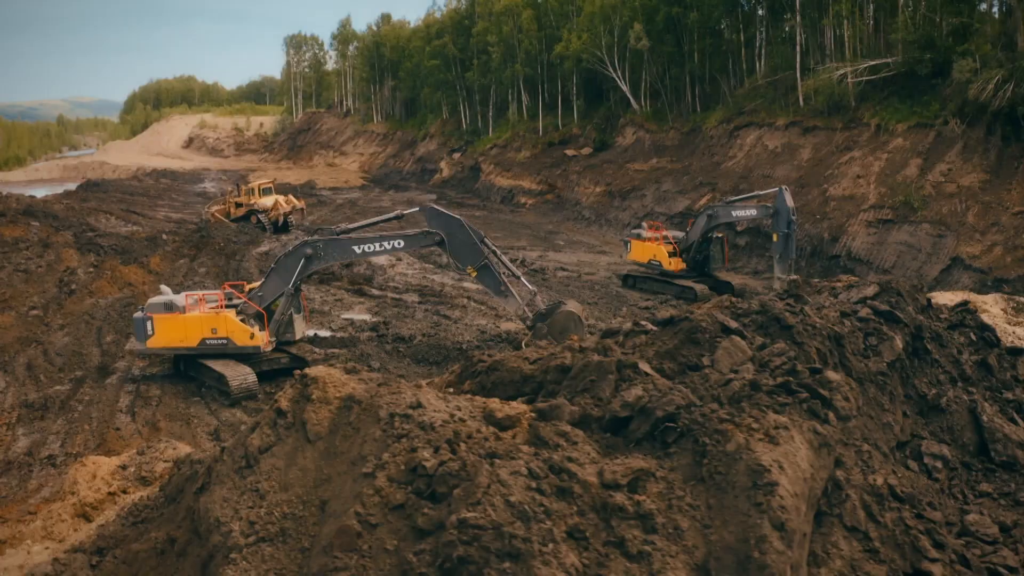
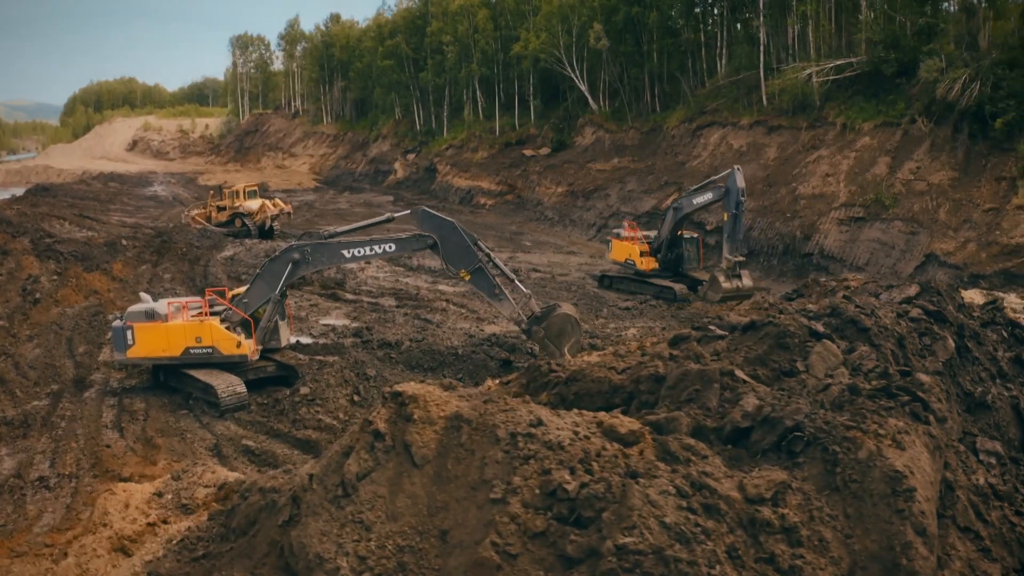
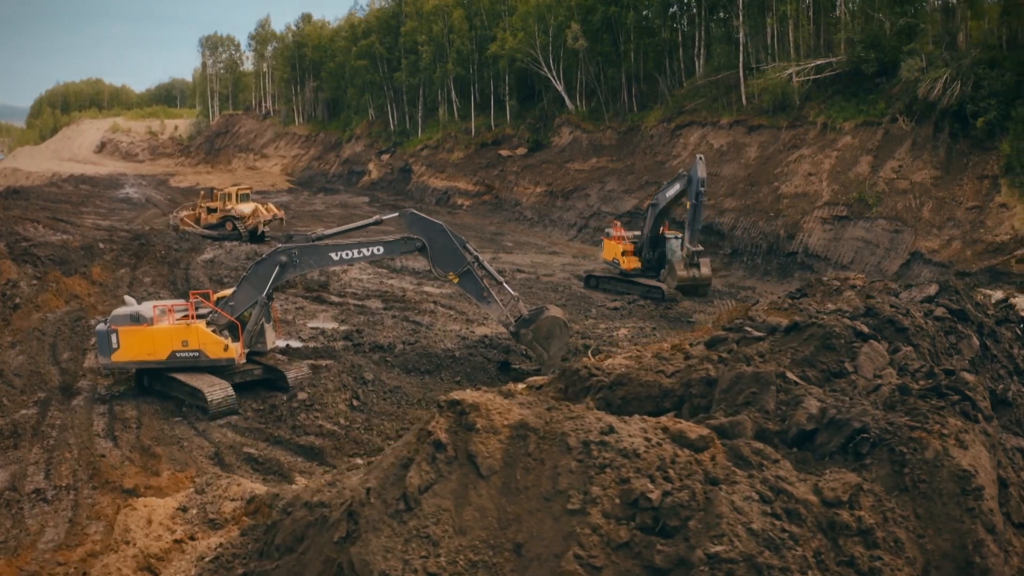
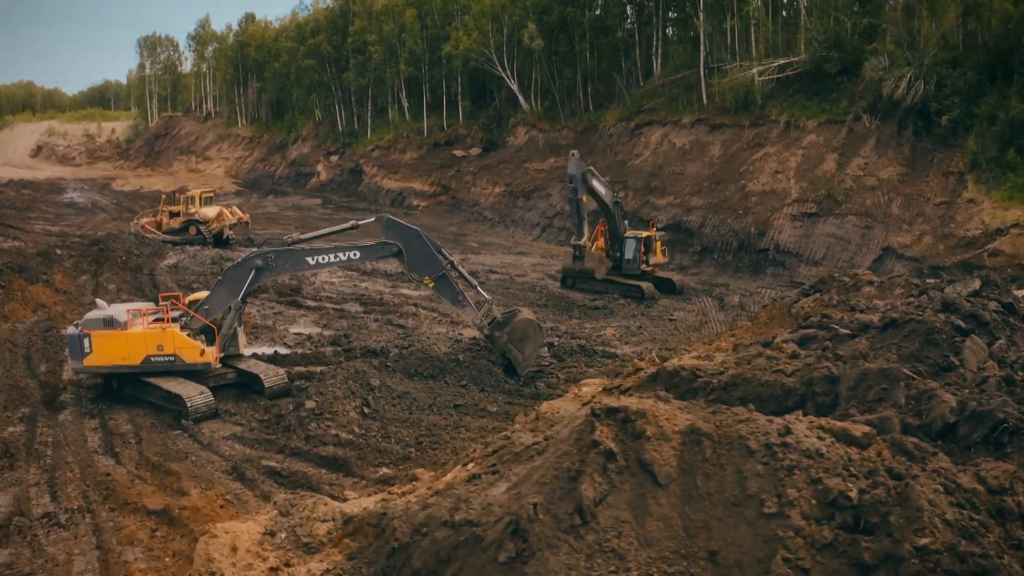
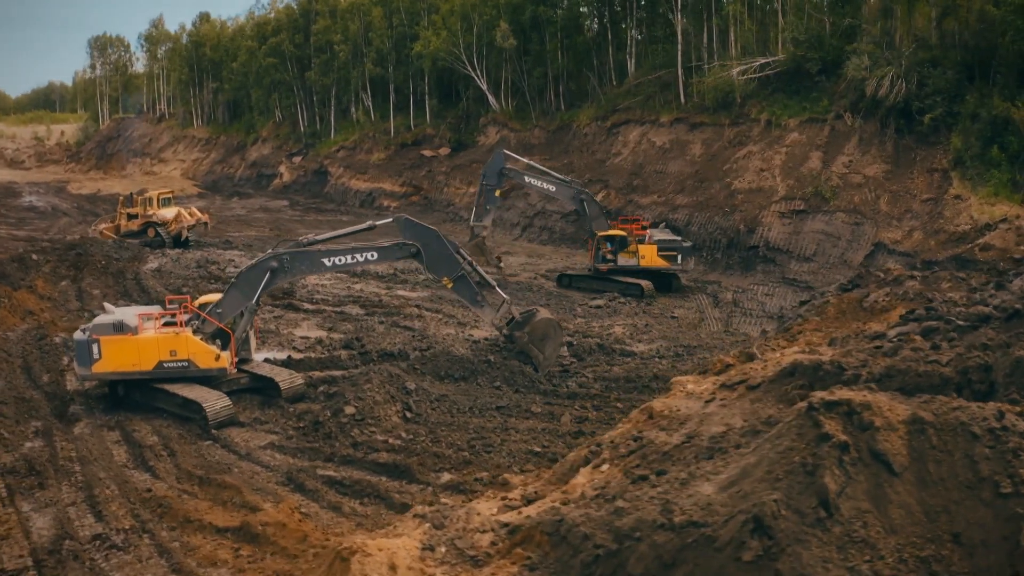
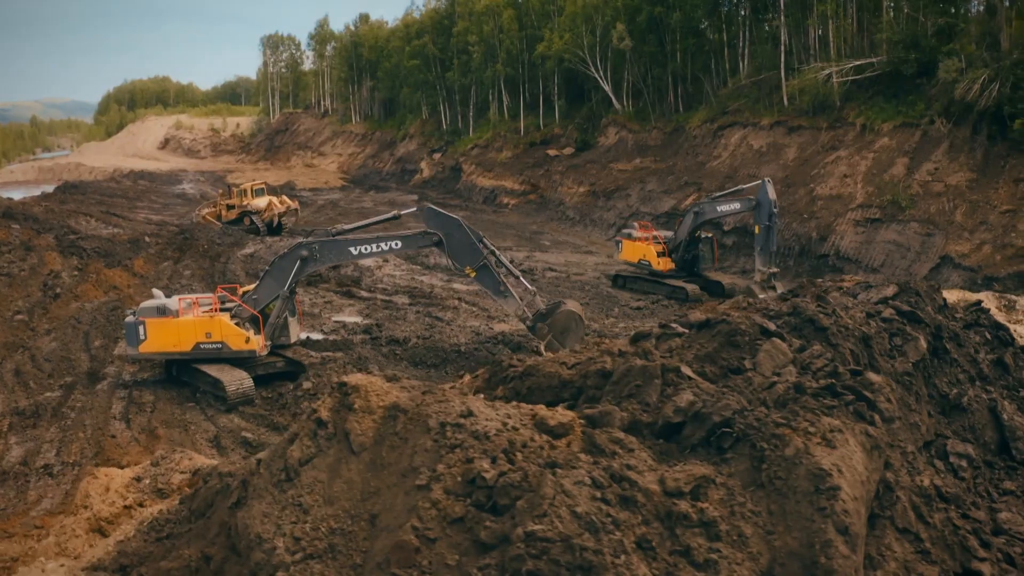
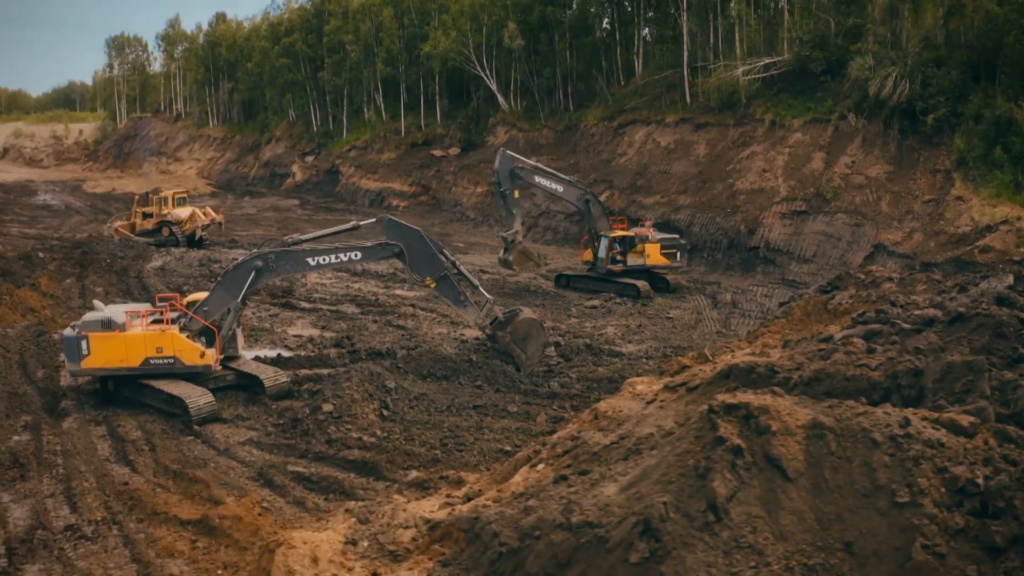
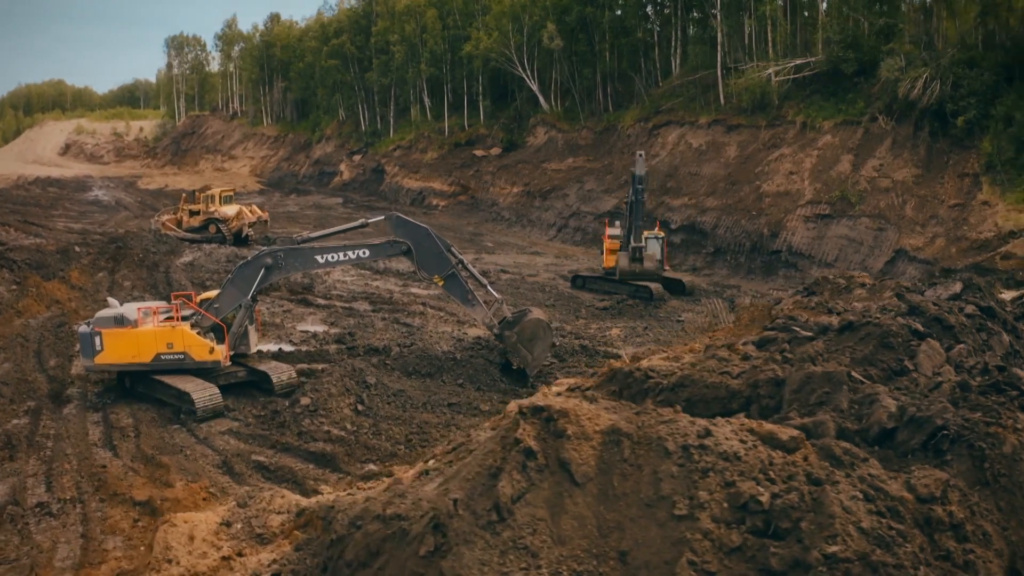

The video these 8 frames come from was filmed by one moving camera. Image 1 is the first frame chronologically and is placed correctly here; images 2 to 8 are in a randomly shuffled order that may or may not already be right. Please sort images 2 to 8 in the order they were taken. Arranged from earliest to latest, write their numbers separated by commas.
6, 2, 3, 8, 4, 7, 5
